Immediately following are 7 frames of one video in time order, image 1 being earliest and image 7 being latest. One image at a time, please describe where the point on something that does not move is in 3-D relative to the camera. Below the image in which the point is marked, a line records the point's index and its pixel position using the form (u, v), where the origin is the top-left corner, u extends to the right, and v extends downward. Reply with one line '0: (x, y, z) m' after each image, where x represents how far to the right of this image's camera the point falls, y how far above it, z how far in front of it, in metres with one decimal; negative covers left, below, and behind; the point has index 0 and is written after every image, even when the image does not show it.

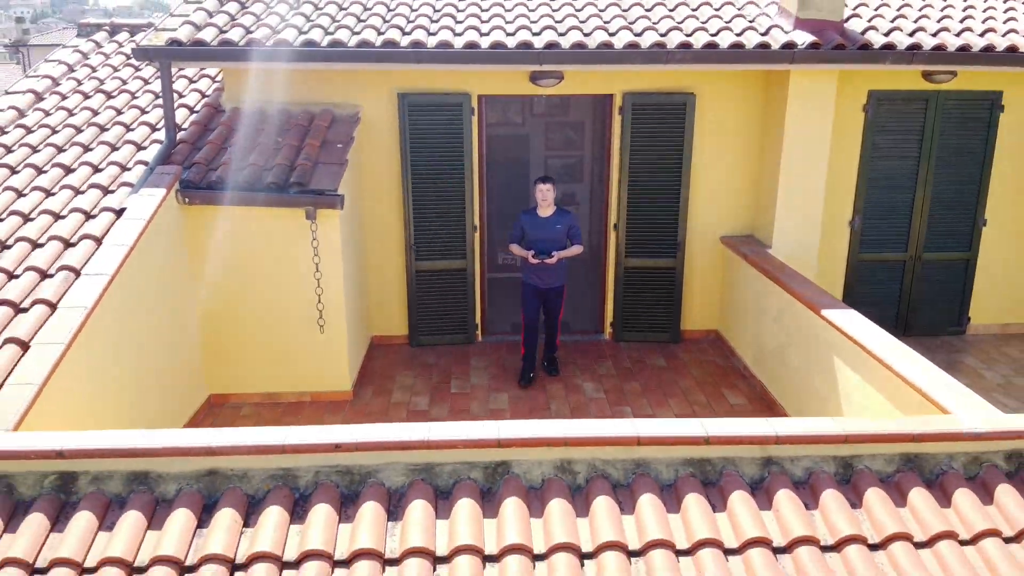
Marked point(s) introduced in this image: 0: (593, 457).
0: (+0.3, -0.7, +2.8) m
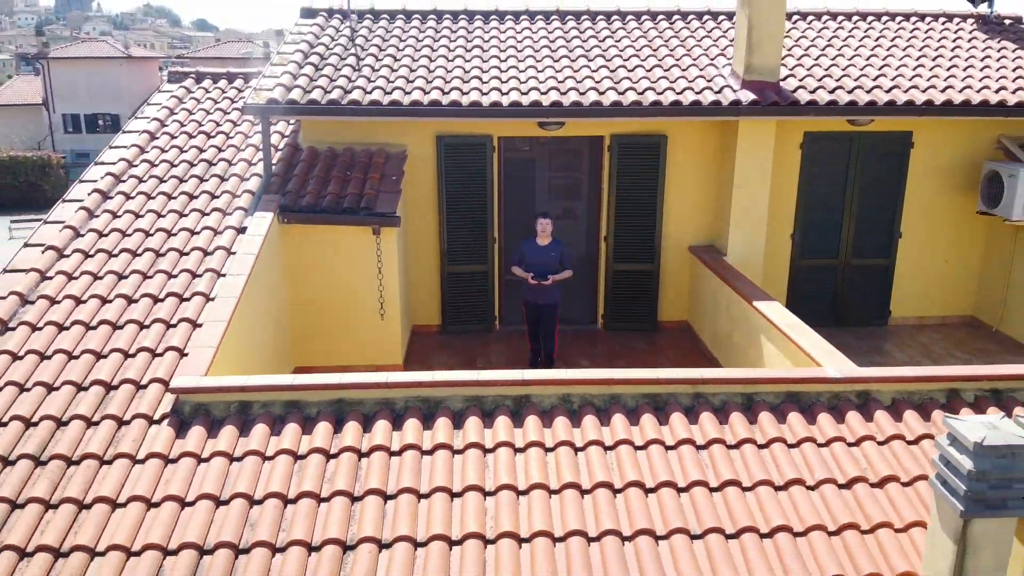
0: (+0.5, -0.7, +4.3) m
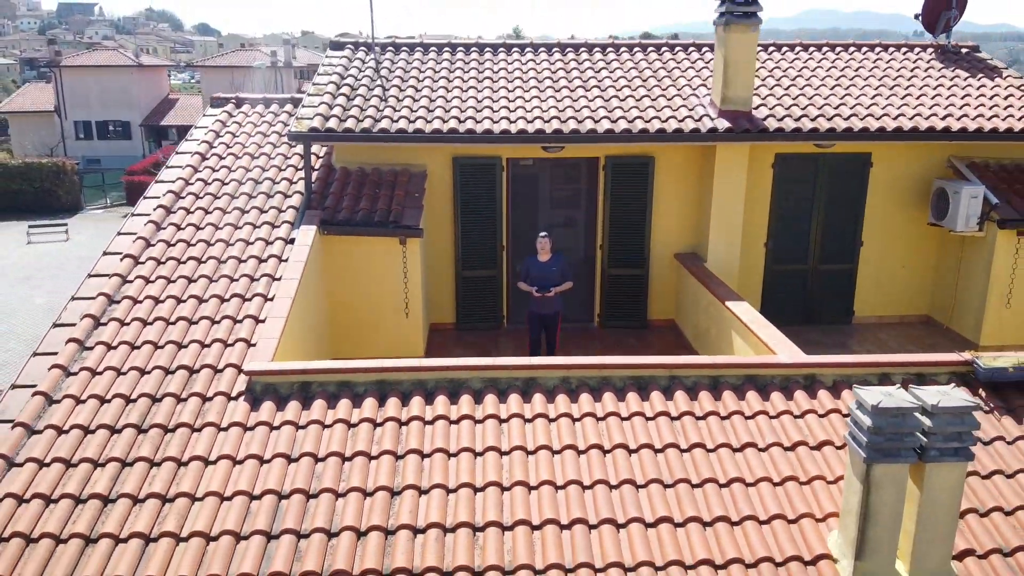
0: (+0.5, -0.7, +5.2) m
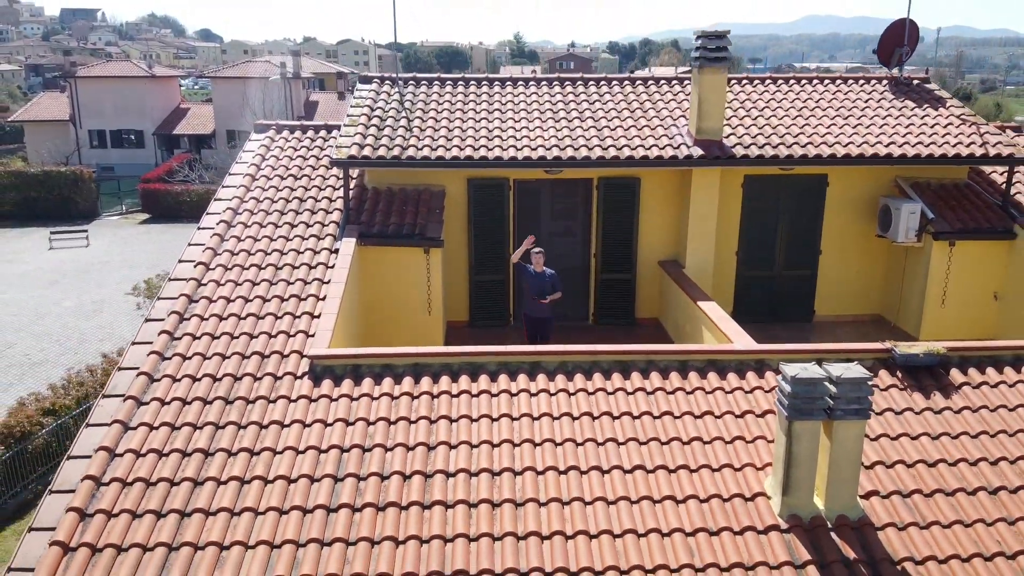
0: (+0.6, -0.7, +6.5) m
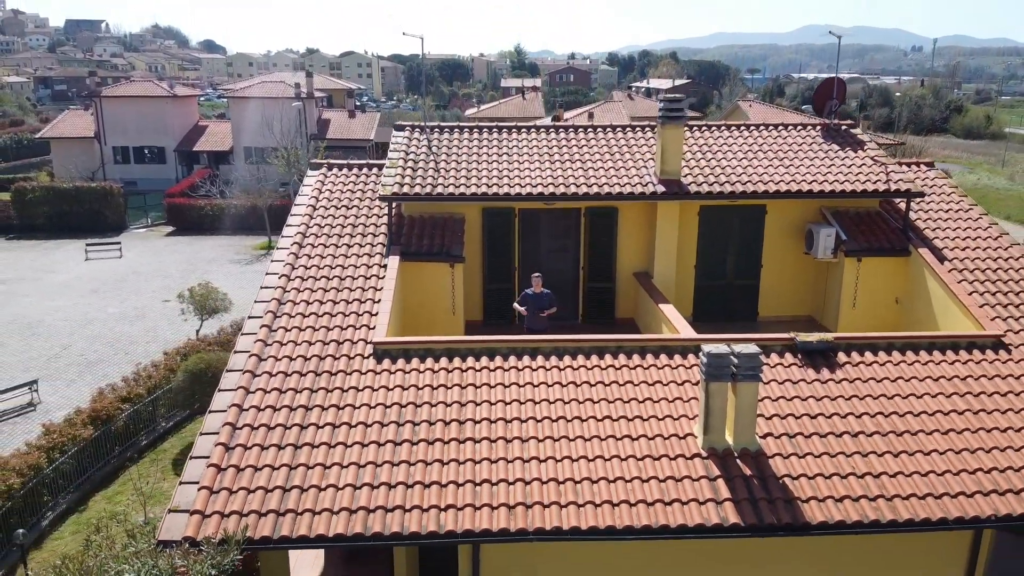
0: (+0.7, -0.8, +8.9) m
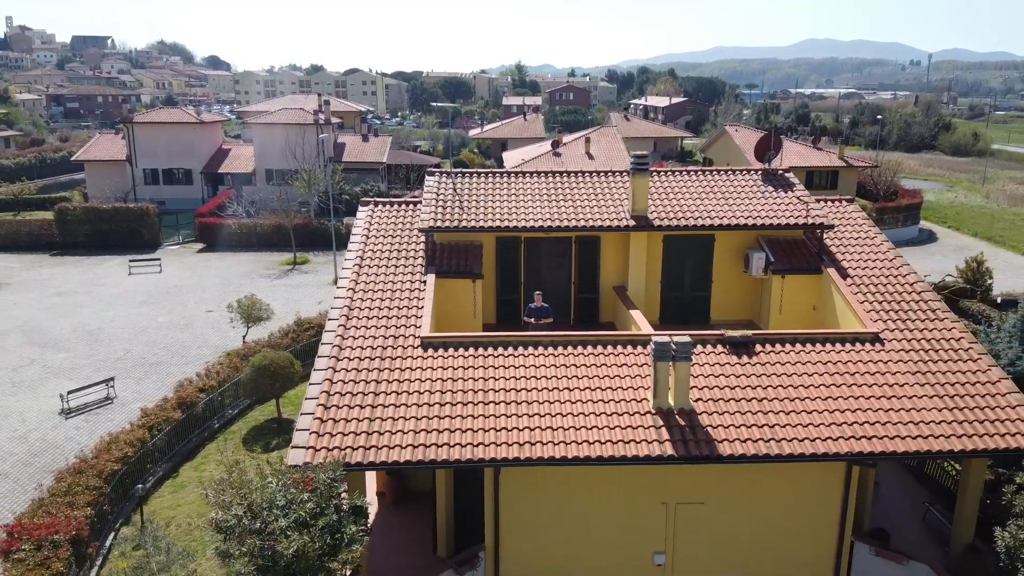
0: (+0.8, -0.9, +12.4) m
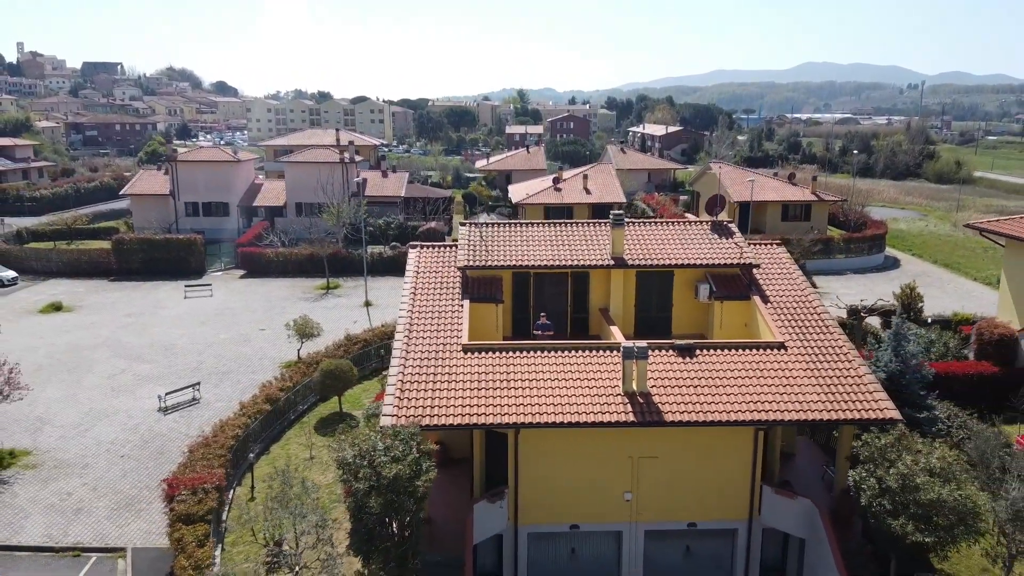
0: (+1.2, -1.5, +17.8) m
